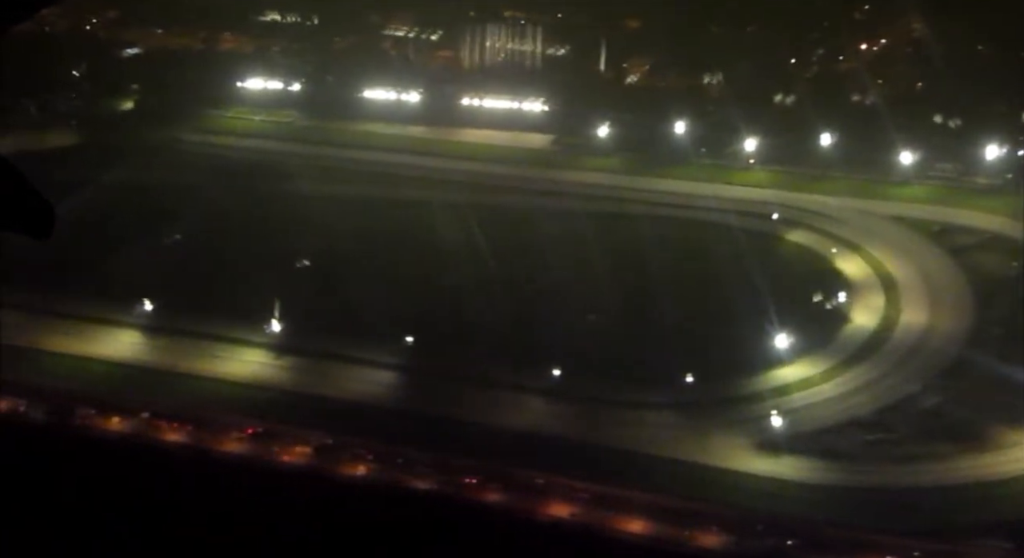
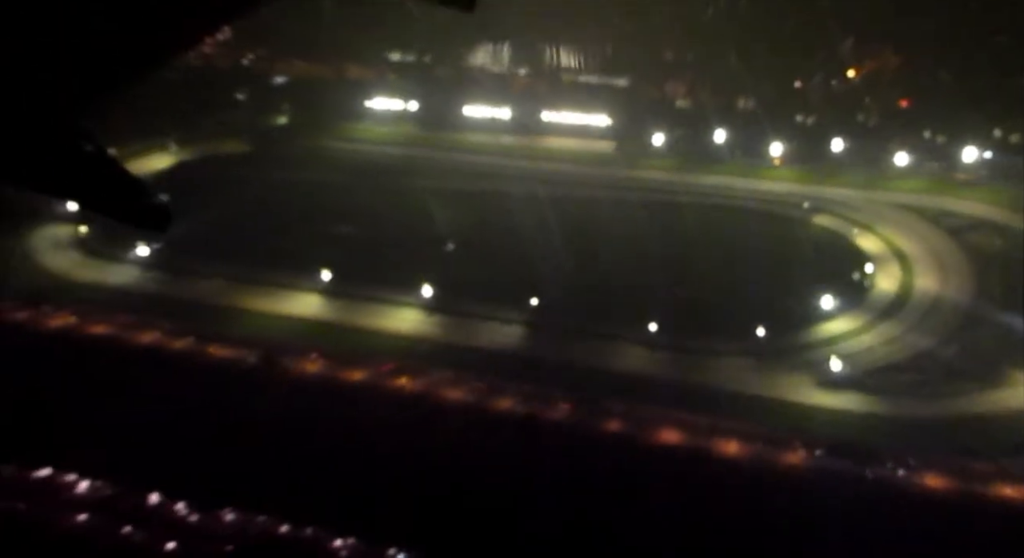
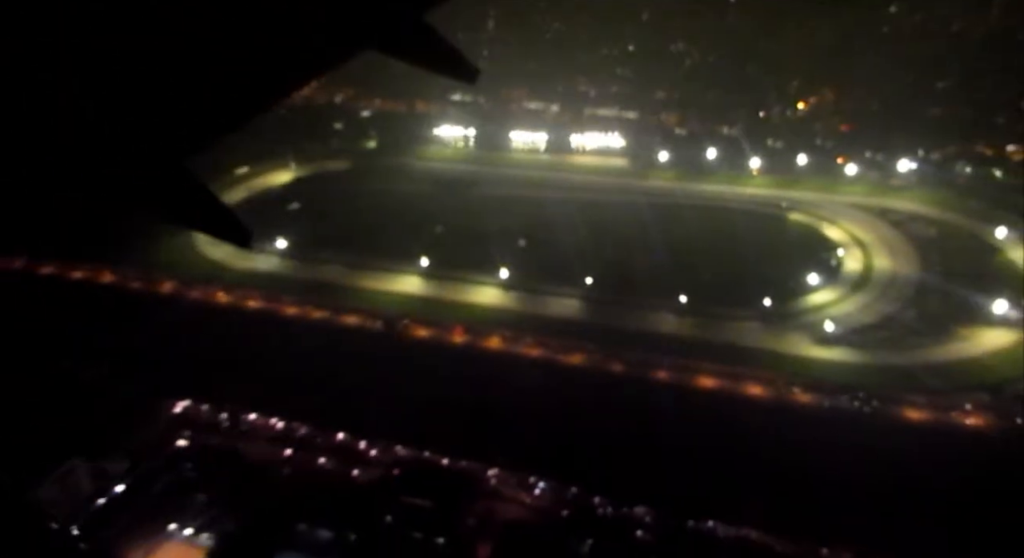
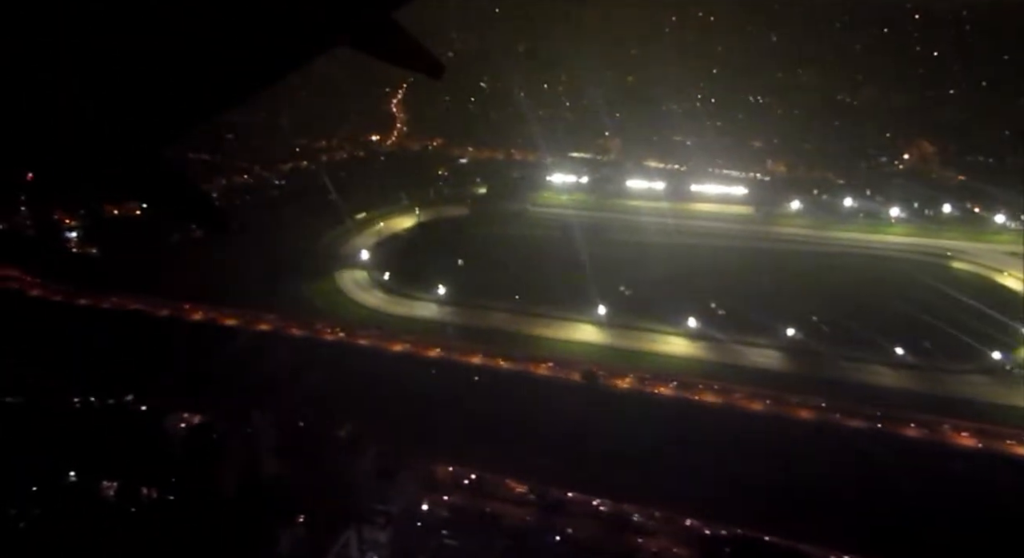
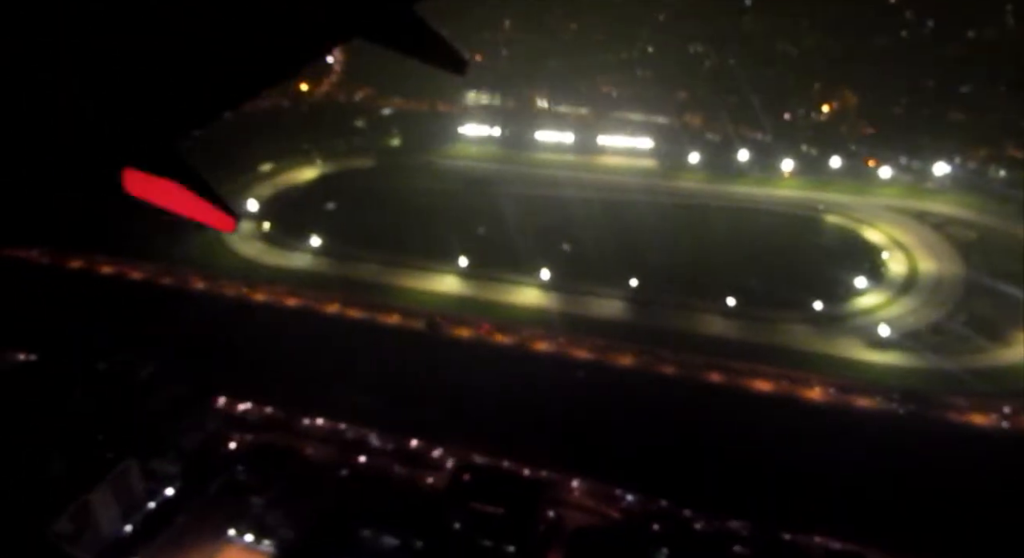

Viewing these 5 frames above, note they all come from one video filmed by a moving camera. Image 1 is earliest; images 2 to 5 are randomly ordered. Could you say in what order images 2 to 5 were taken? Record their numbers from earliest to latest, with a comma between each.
2, 3, 5, 4
